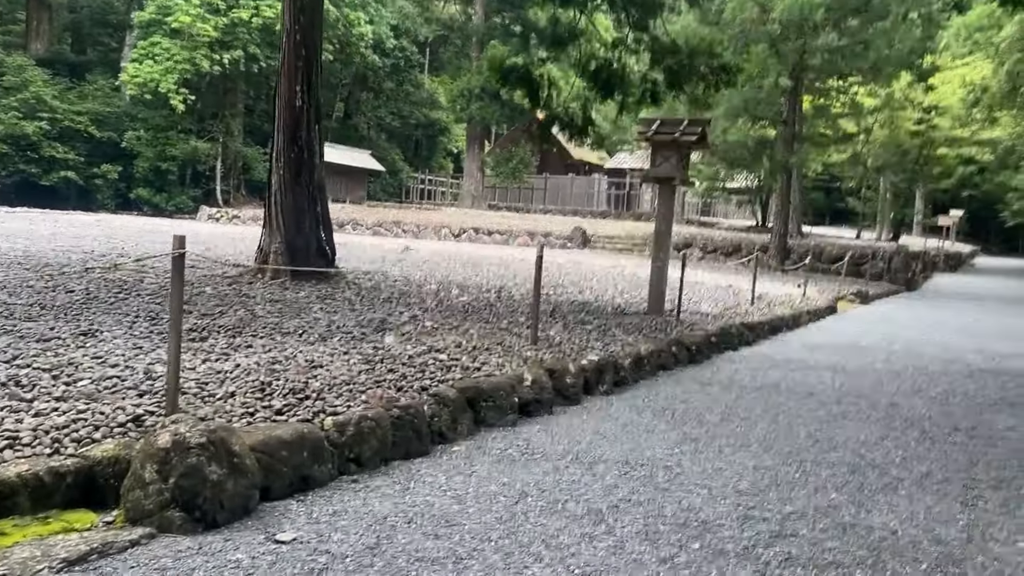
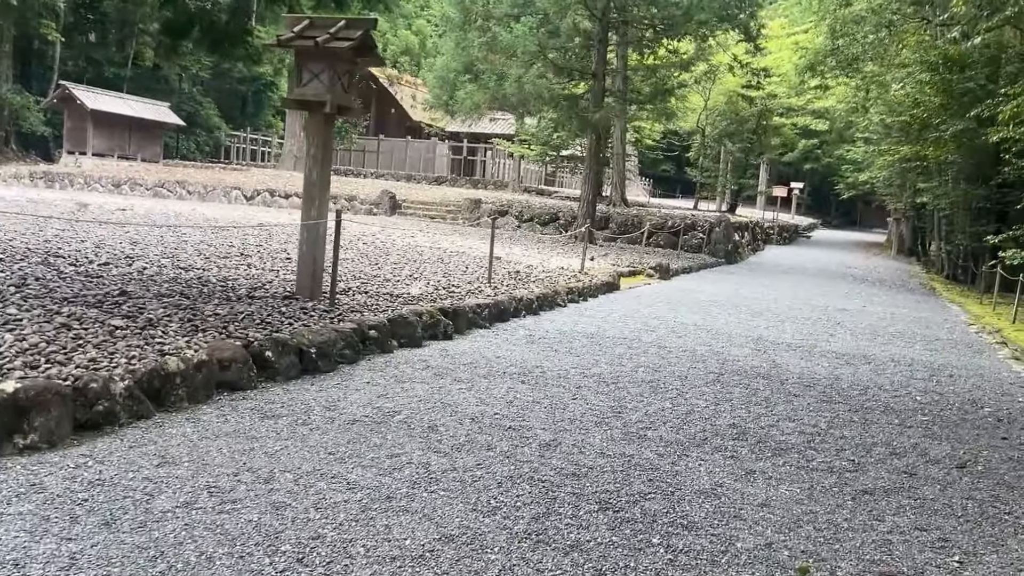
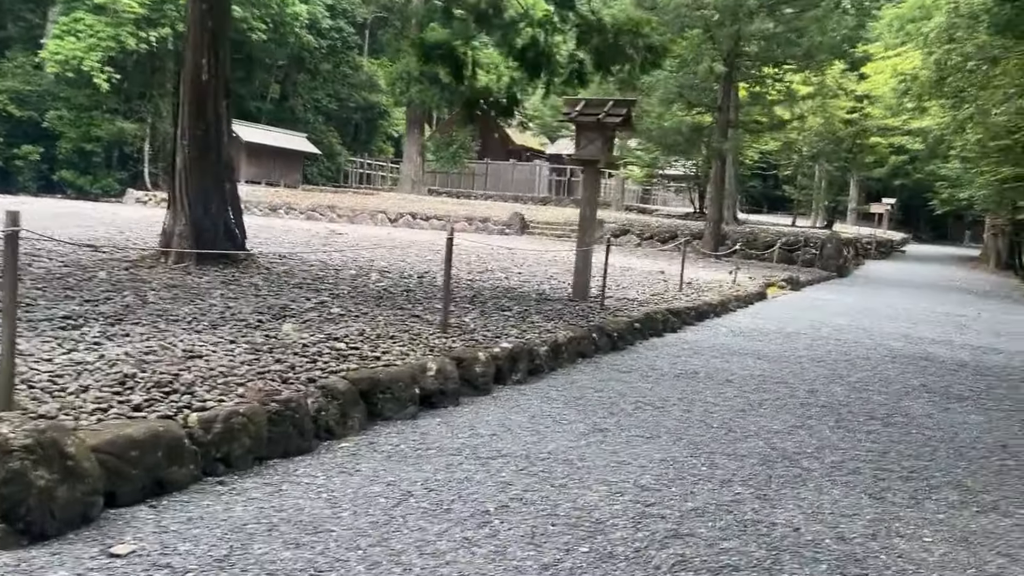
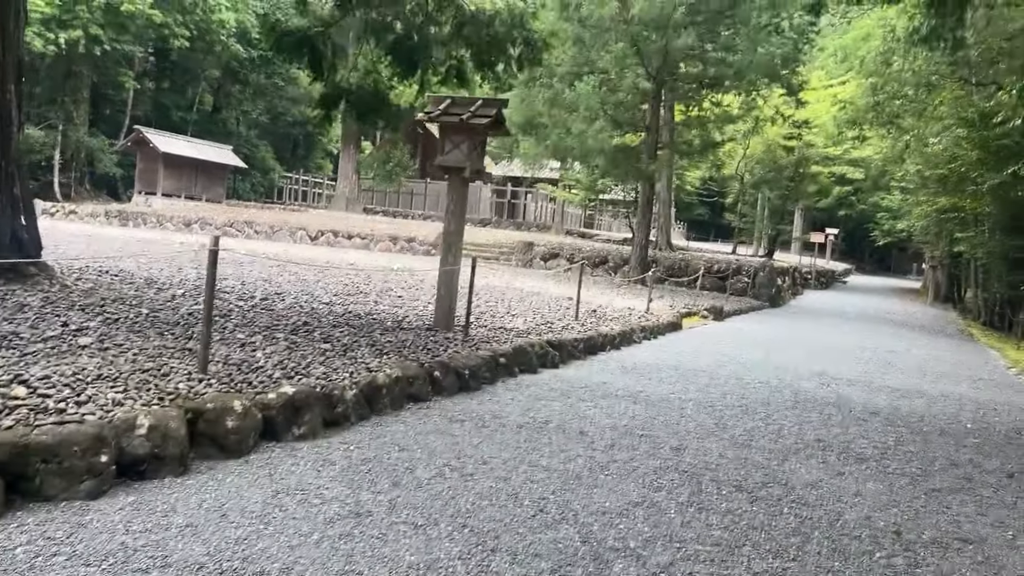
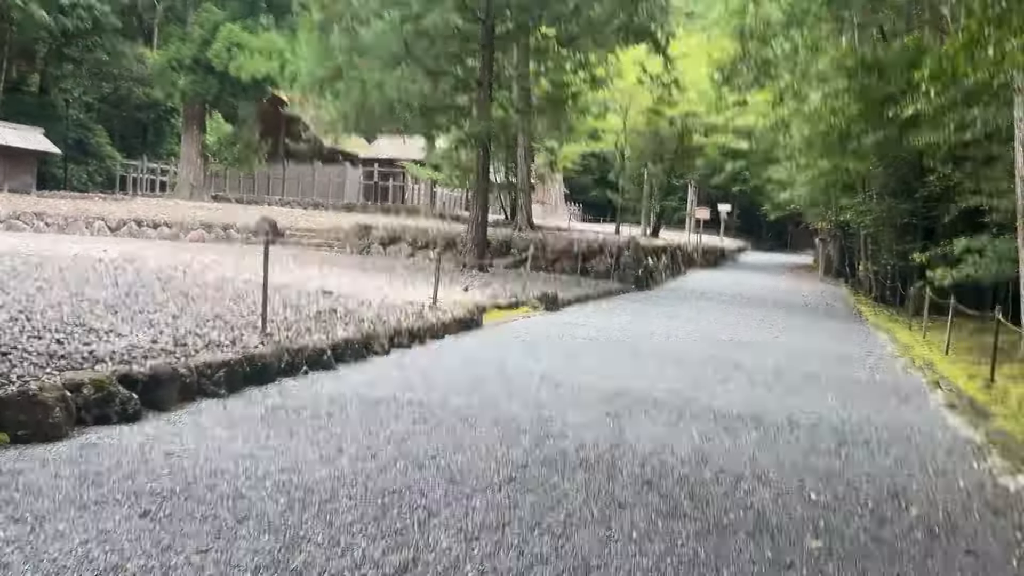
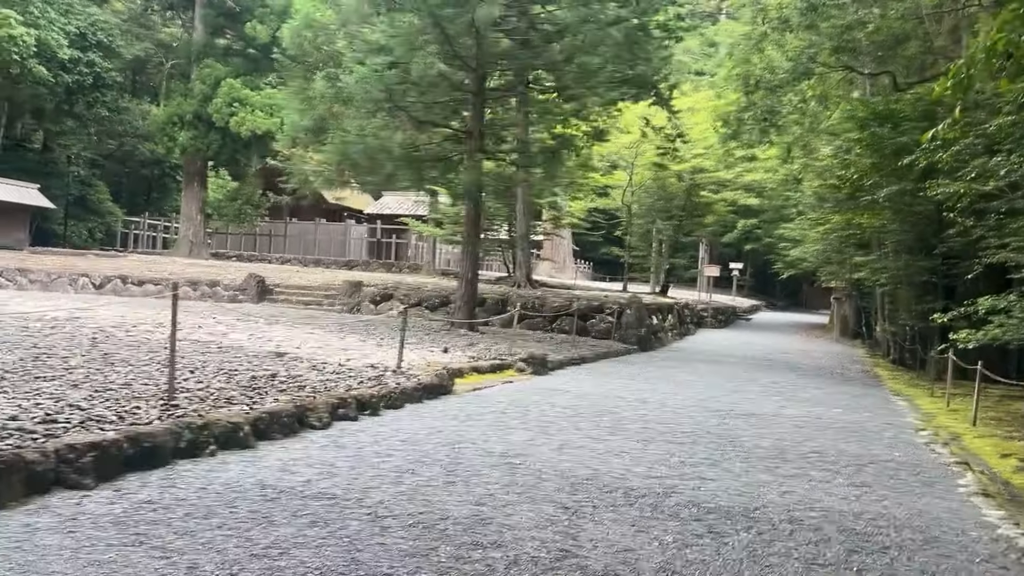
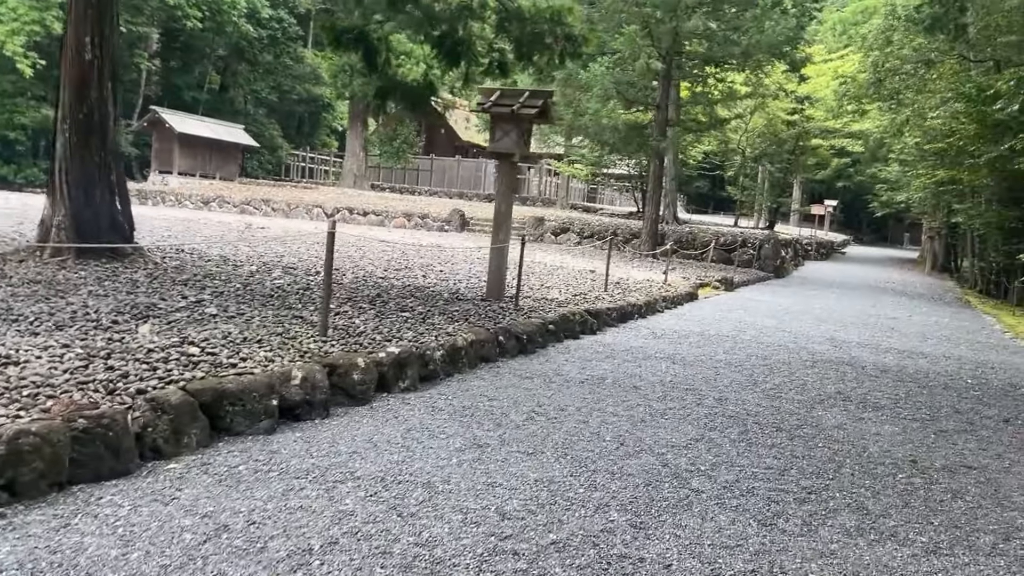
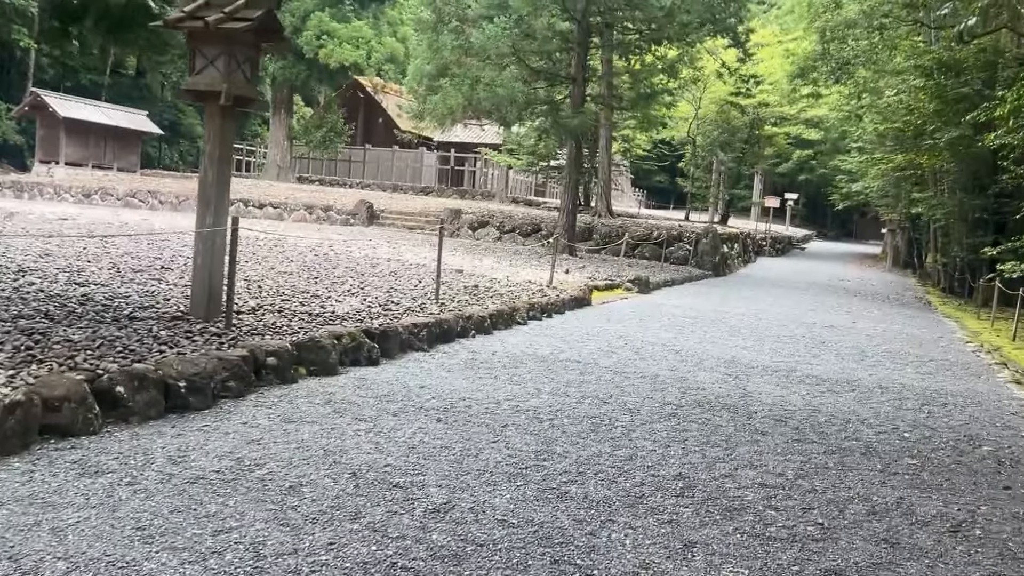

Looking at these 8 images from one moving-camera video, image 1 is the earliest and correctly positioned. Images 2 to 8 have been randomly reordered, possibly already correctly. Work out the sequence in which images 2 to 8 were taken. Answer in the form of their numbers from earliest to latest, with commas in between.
3, 7, 4, 2, 8, 5, 6
